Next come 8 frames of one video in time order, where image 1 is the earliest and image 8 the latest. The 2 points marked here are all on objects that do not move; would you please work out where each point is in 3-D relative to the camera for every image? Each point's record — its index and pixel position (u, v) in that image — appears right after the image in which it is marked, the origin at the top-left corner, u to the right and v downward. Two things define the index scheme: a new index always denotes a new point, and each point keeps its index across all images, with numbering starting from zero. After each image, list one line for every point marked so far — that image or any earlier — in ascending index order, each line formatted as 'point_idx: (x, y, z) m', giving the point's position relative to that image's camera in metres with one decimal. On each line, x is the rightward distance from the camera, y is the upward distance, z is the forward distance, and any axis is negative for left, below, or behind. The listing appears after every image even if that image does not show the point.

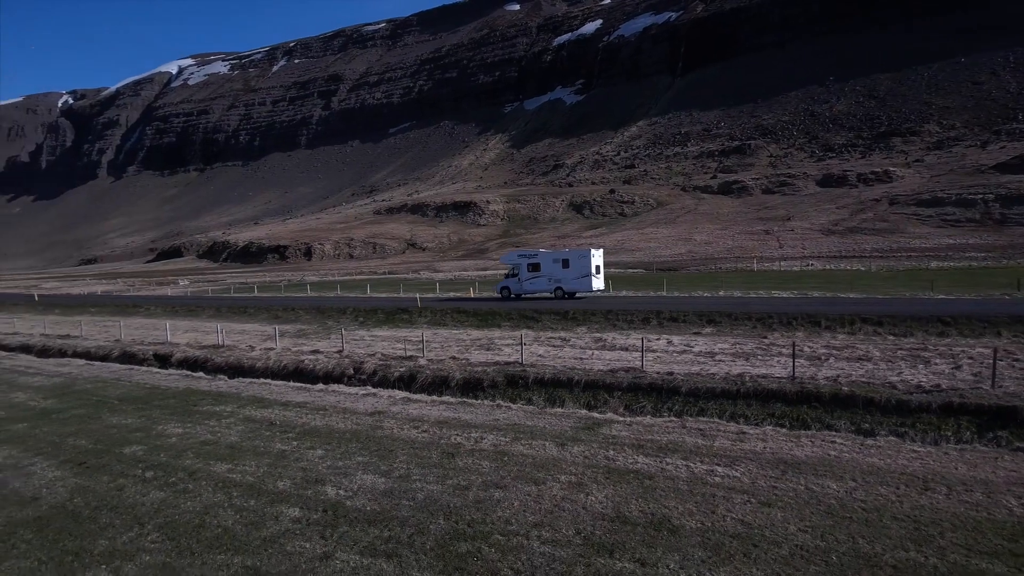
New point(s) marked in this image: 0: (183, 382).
0: (-9.8, -2.8, +18.0) m
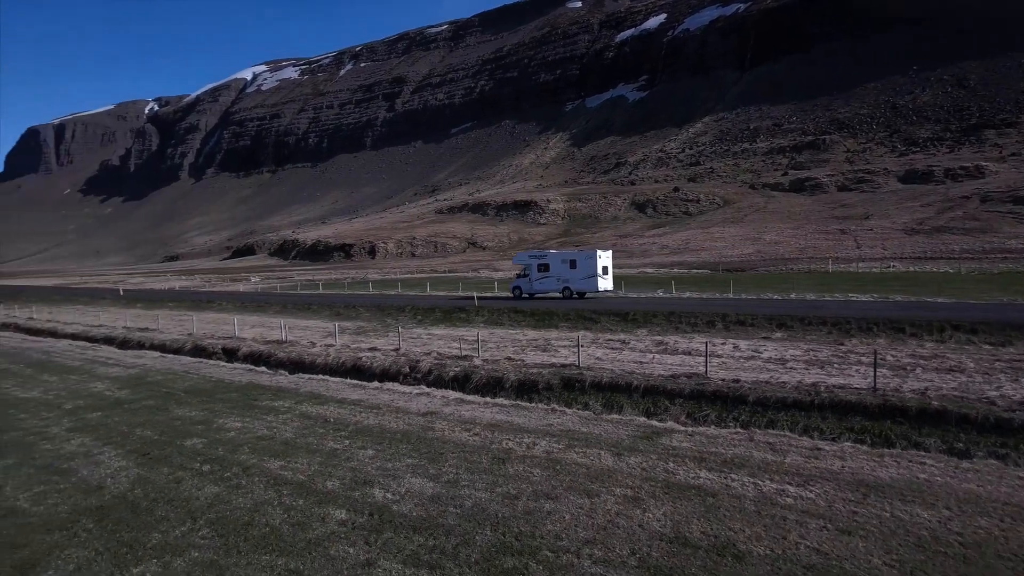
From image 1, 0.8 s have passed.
0: (-8.1, -2.7, +18.5) m
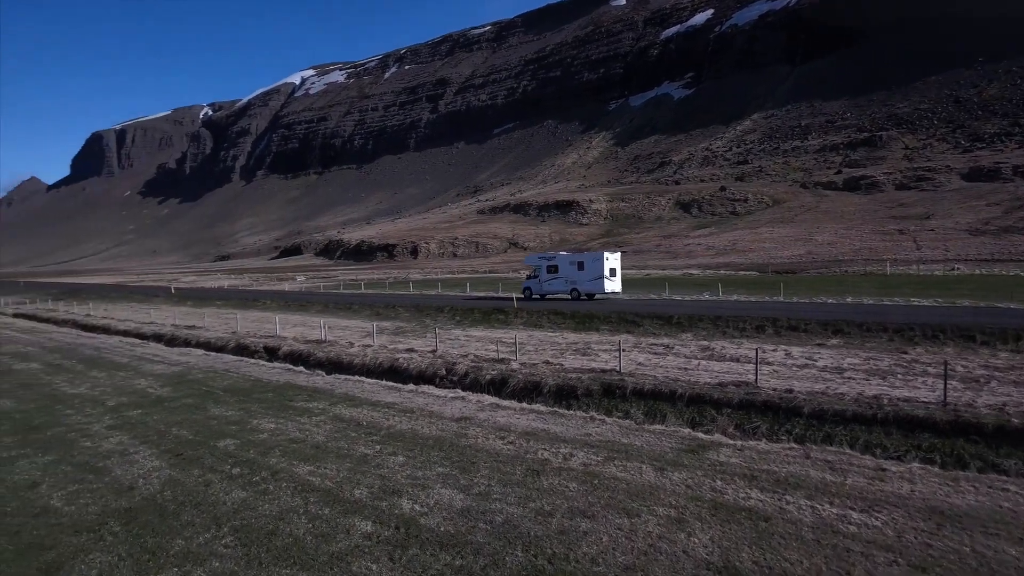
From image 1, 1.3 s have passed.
0: (-7.0, -2.7, +18.5) m
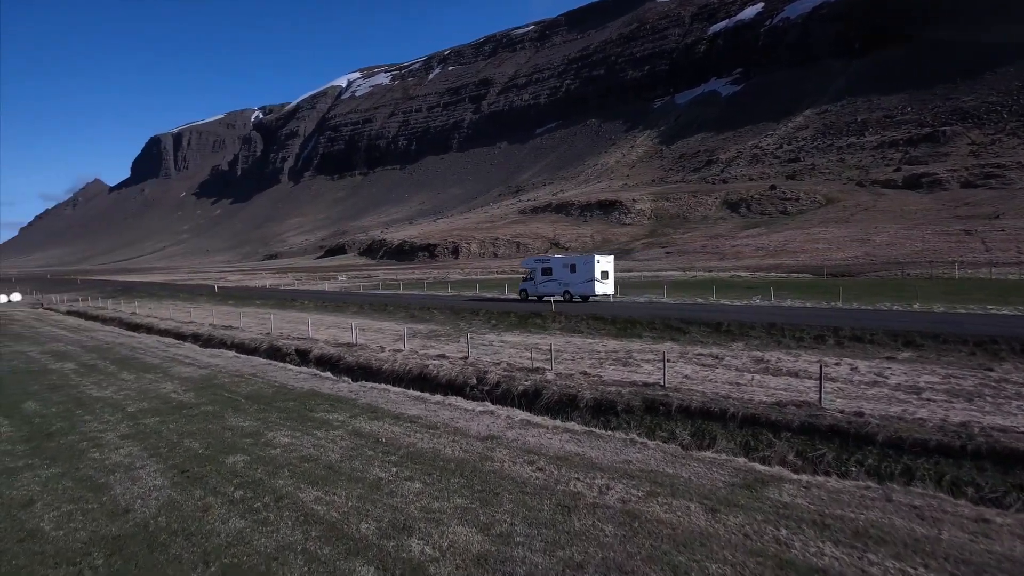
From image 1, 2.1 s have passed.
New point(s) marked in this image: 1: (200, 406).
0: (-6.0, -2.8, +17.8) m
1: (-7.8, -2.9, +15.0) m
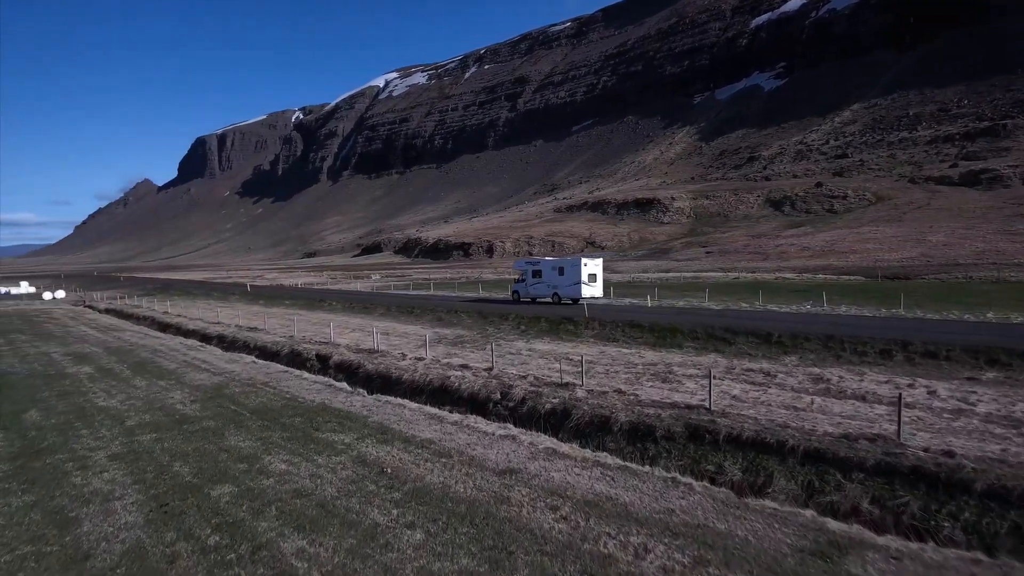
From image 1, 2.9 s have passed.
0: (-5.2, -2.9, +16.7) m
1: (-7.2, -3.1, +14.0) m
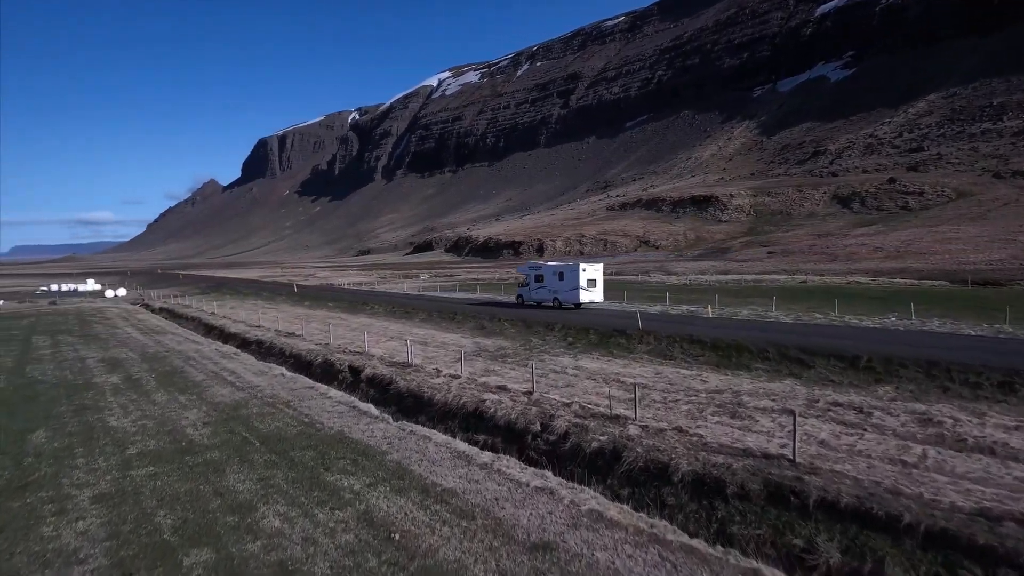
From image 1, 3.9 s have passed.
0: (-4.2, -3.2, +15.1) m
1: (-6.4, -3.4, +12.6) m
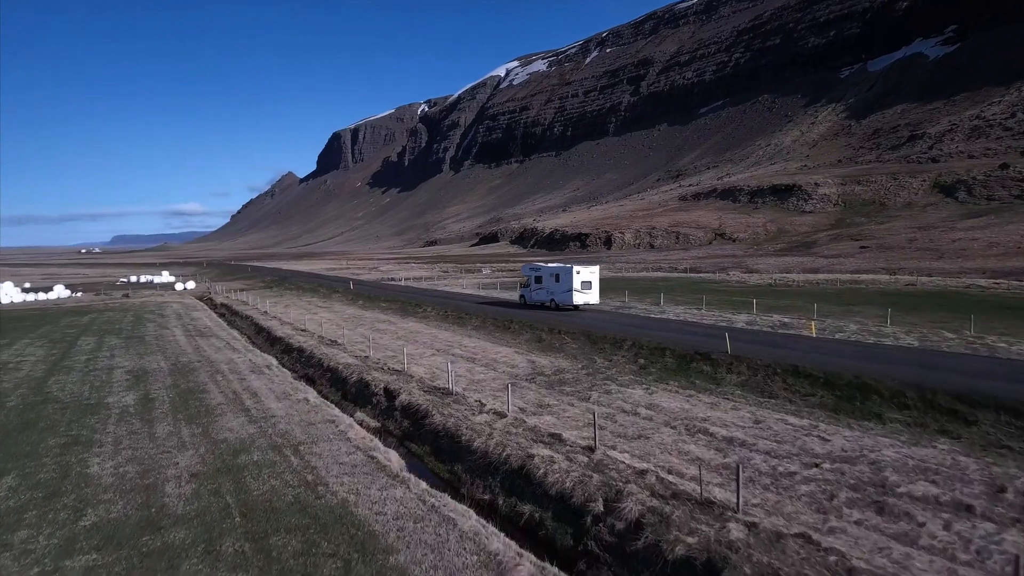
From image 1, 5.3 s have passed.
0: (-3.1, -3.7, +12.1) m
1: (-5.5, -3.9, +9.9) m
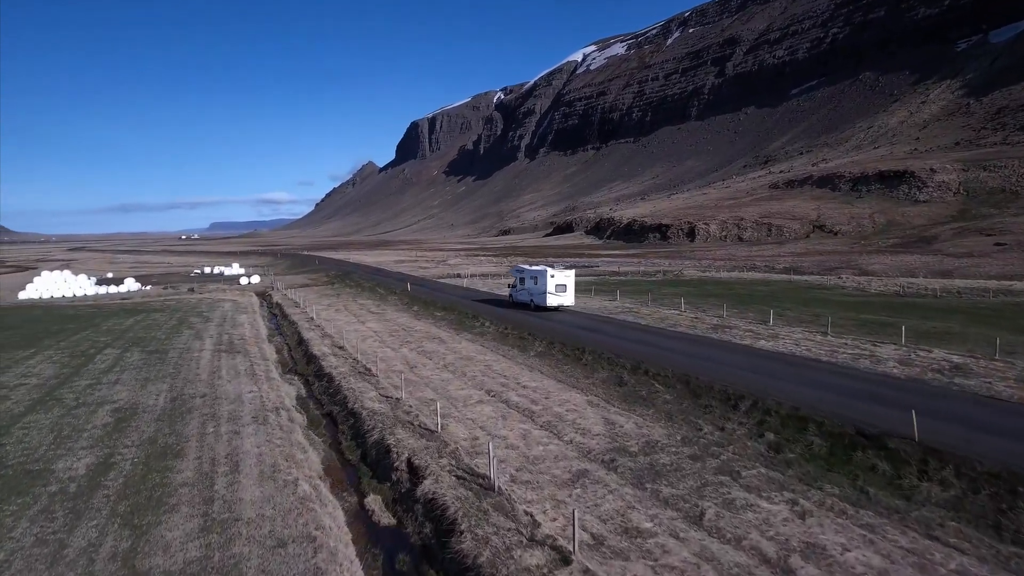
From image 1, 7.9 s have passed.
0: (-2.4, -4.8, +6.8) m
1: (-5.1, -5.0, +4.9) m
